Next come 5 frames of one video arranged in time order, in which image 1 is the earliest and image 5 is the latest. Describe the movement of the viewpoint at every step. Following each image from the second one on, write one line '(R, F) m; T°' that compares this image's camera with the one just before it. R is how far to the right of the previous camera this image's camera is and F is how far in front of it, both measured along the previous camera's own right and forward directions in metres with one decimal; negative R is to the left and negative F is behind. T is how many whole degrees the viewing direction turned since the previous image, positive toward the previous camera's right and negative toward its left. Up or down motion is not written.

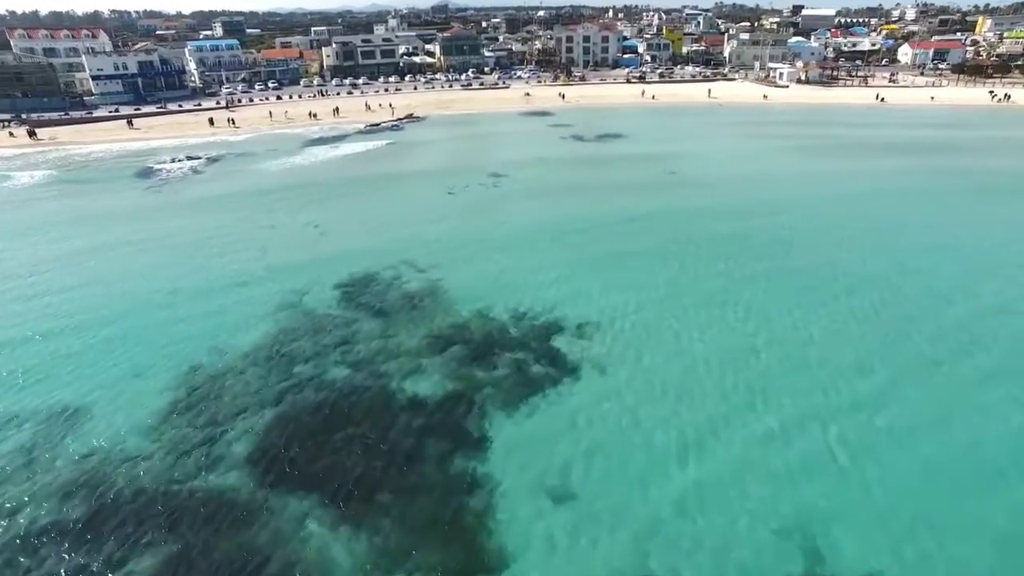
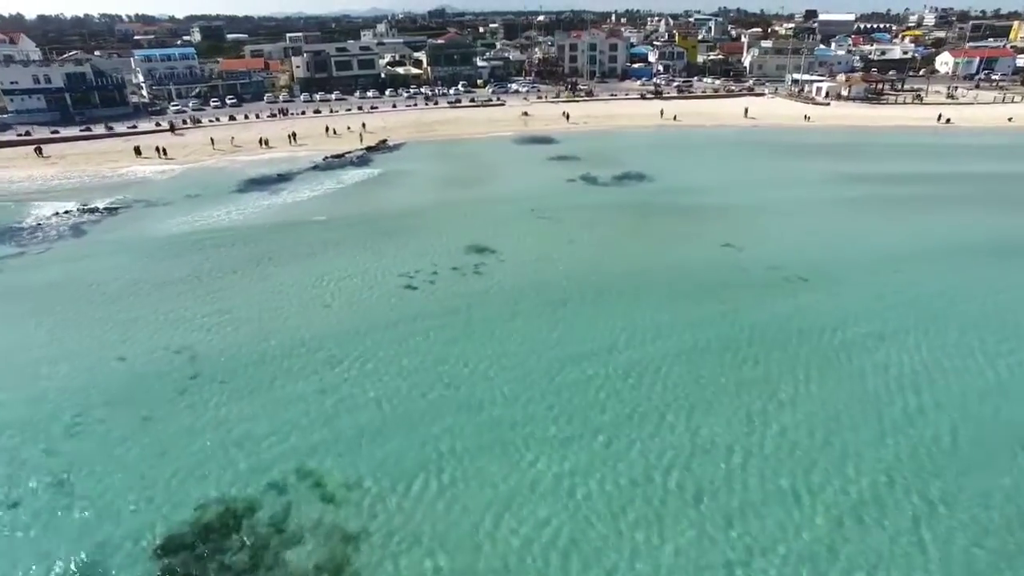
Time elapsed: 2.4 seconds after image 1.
(+0.4, +12.0) m; 0°
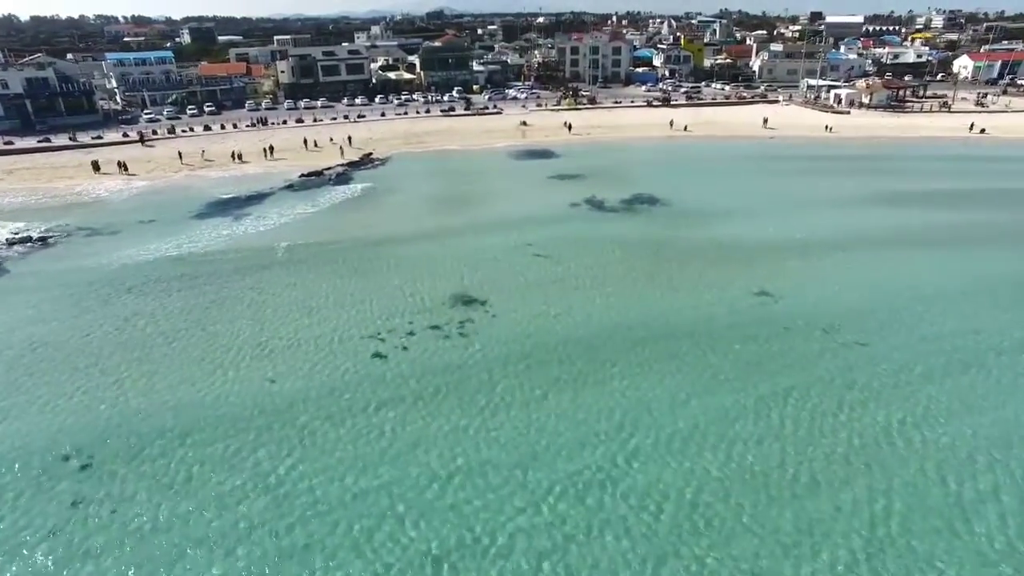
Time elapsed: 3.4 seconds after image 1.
(+0.2, +4.9) m; 0°
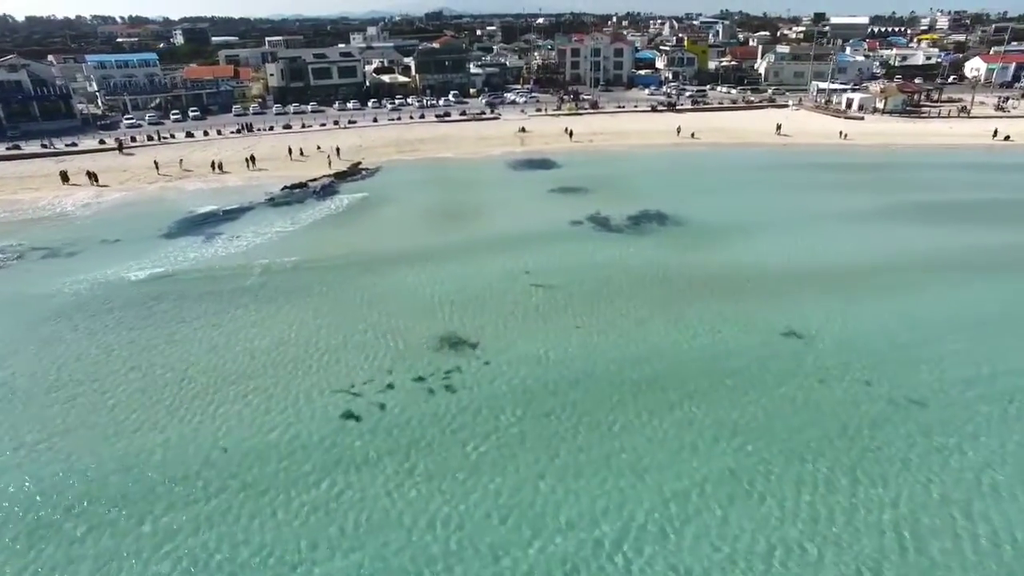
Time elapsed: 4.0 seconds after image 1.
(+0.1, +3.0) m; 0°
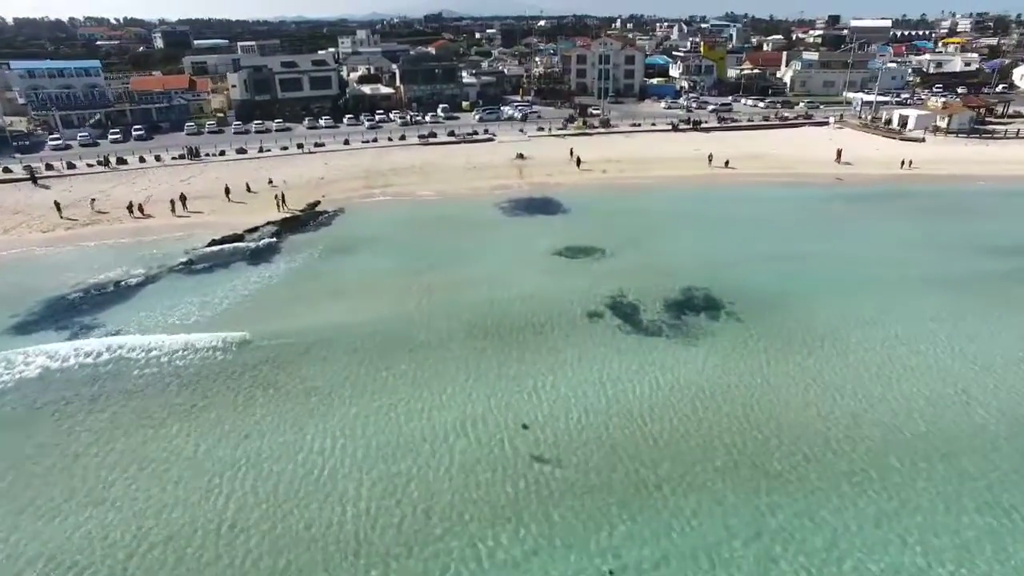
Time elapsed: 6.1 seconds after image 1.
(+0.3, +9.7) m; 0°
